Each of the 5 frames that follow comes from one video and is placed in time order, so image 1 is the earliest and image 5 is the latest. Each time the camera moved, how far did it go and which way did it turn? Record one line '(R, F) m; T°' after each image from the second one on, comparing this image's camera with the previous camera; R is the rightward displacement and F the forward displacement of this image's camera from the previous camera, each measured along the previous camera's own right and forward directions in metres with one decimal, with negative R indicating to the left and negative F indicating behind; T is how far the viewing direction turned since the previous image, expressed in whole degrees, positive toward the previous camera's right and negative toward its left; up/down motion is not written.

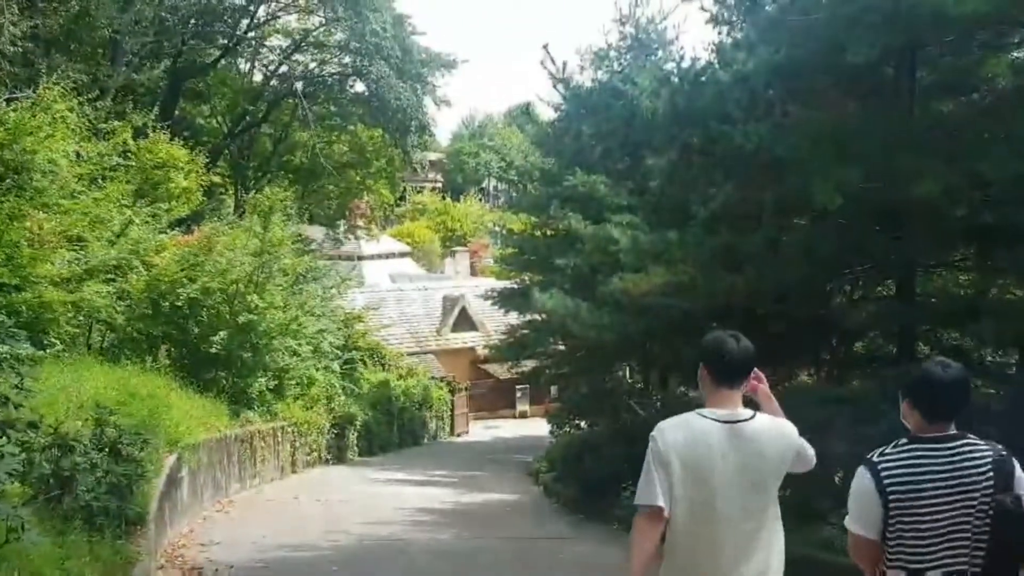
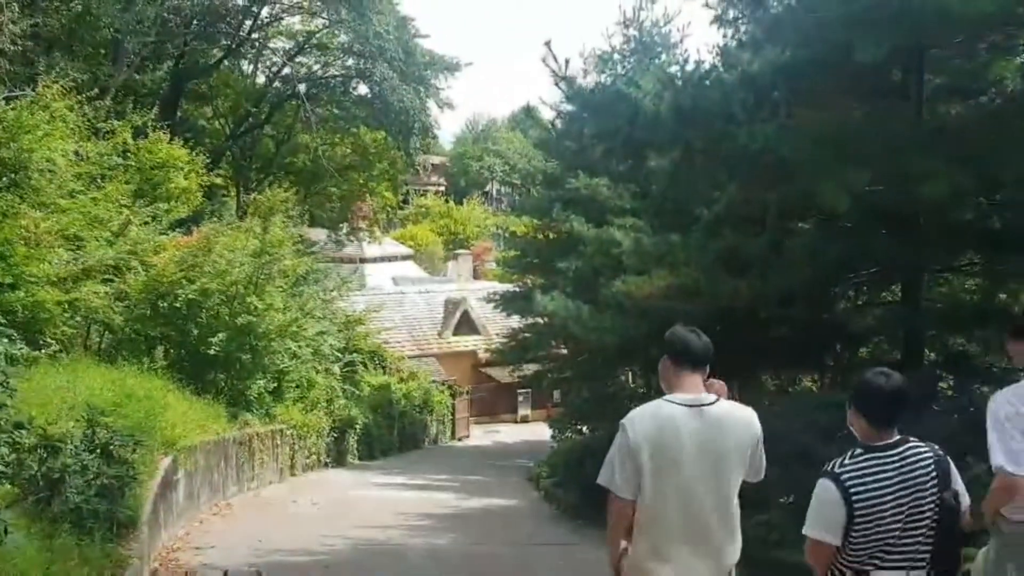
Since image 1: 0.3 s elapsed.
(0.0, +0.1) m; 0°
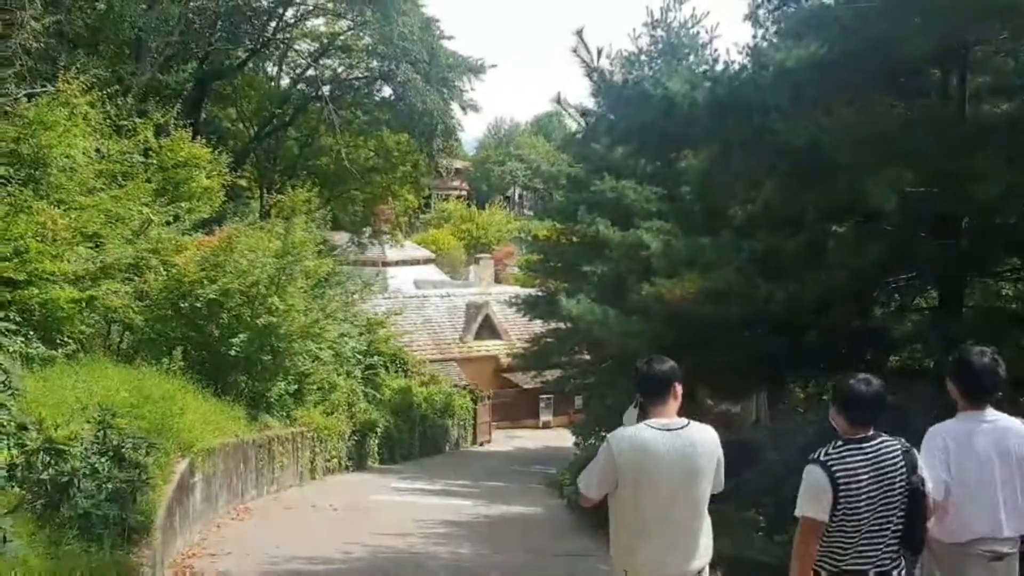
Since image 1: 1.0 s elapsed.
(0.0, +0.3) m; -1°
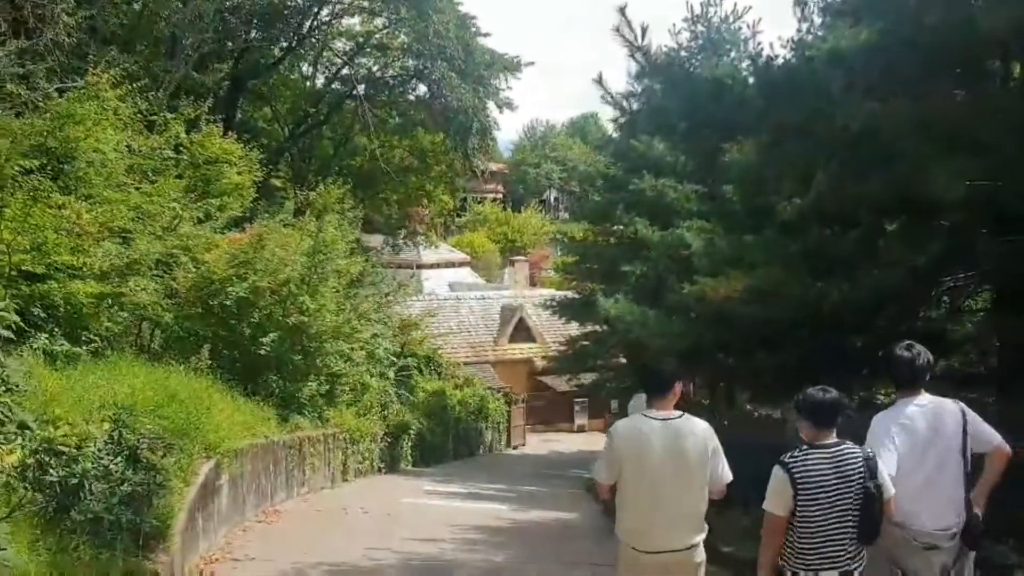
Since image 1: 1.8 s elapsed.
(0.0, +0.4) m; -2°
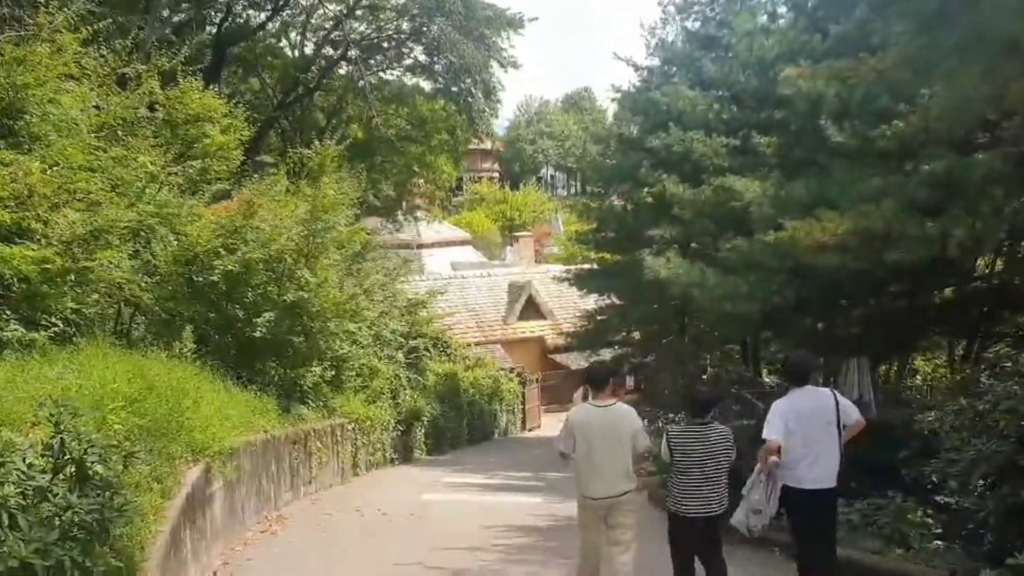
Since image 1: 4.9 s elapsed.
(-0.4, +2.0) m; 0°
